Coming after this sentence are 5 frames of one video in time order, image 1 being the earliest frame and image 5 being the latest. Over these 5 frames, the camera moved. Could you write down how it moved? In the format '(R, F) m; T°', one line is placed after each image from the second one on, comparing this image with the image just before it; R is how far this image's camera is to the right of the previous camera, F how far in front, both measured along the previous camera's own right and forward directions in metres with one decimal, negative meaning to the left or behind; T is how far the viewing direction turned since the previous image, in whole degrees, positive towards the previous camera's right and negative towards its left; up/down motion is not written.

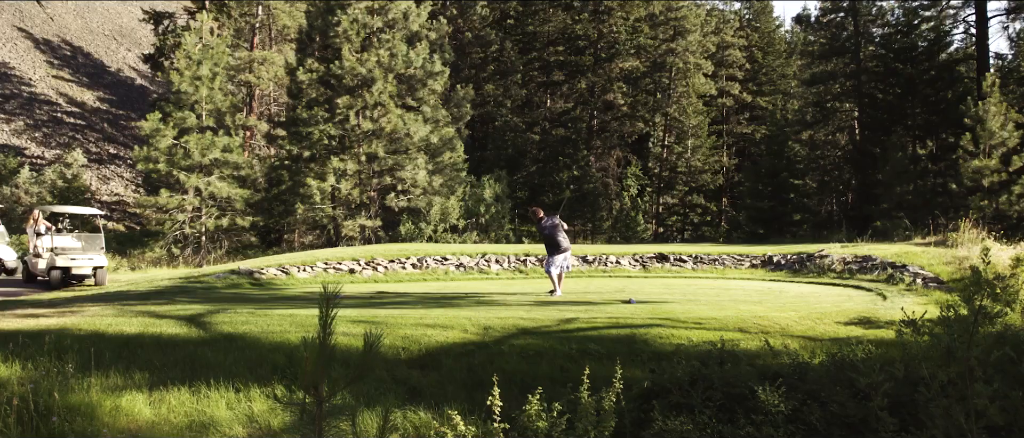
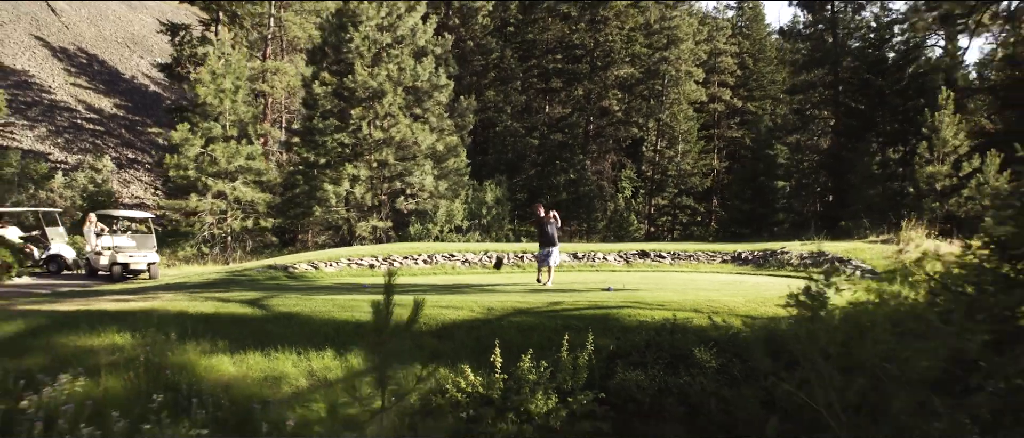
(+0.1, -1.1) m; 0°
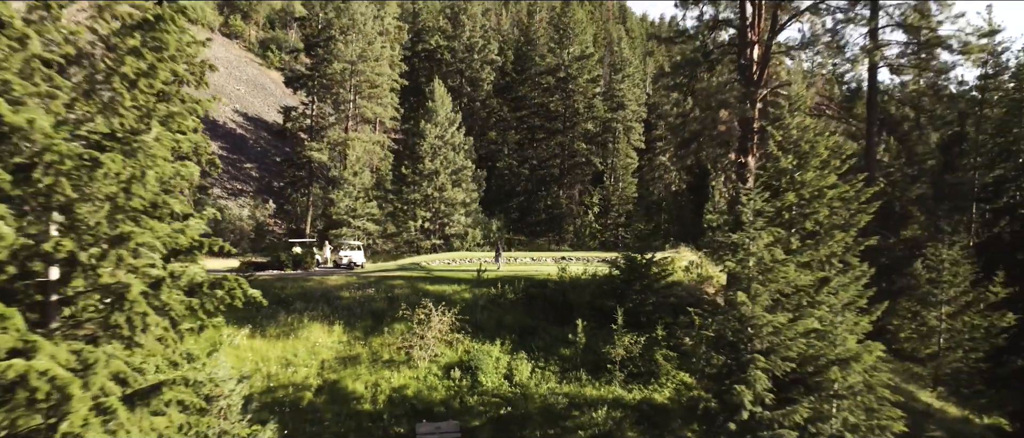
(+0.8, -13.6) m; 0°
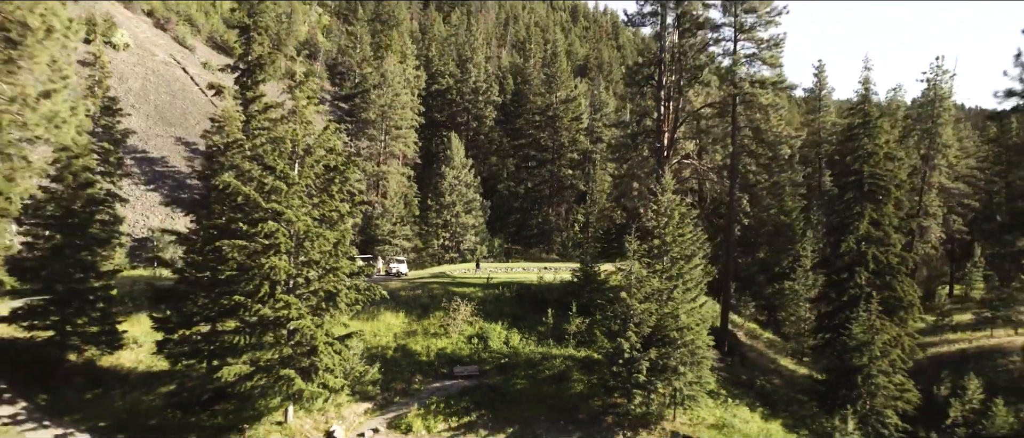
(+0.4, -10.1) m; 0°
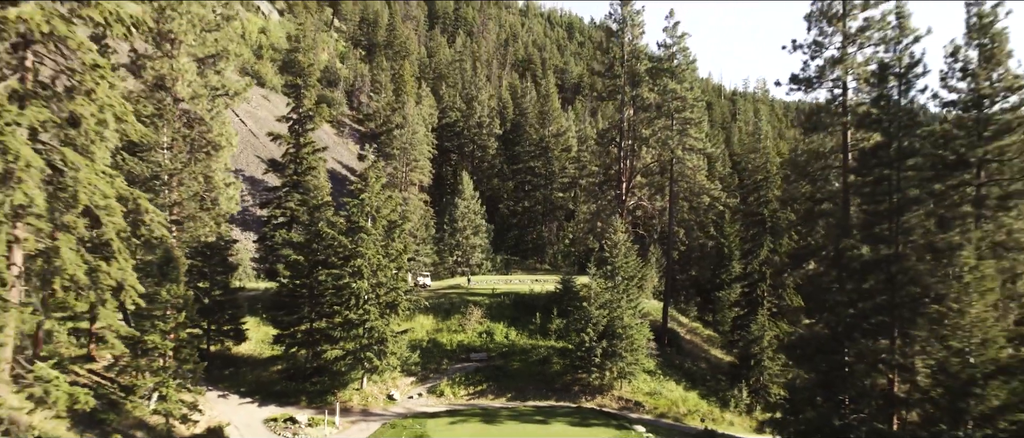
(+0.2, -9.9) m; 0°
